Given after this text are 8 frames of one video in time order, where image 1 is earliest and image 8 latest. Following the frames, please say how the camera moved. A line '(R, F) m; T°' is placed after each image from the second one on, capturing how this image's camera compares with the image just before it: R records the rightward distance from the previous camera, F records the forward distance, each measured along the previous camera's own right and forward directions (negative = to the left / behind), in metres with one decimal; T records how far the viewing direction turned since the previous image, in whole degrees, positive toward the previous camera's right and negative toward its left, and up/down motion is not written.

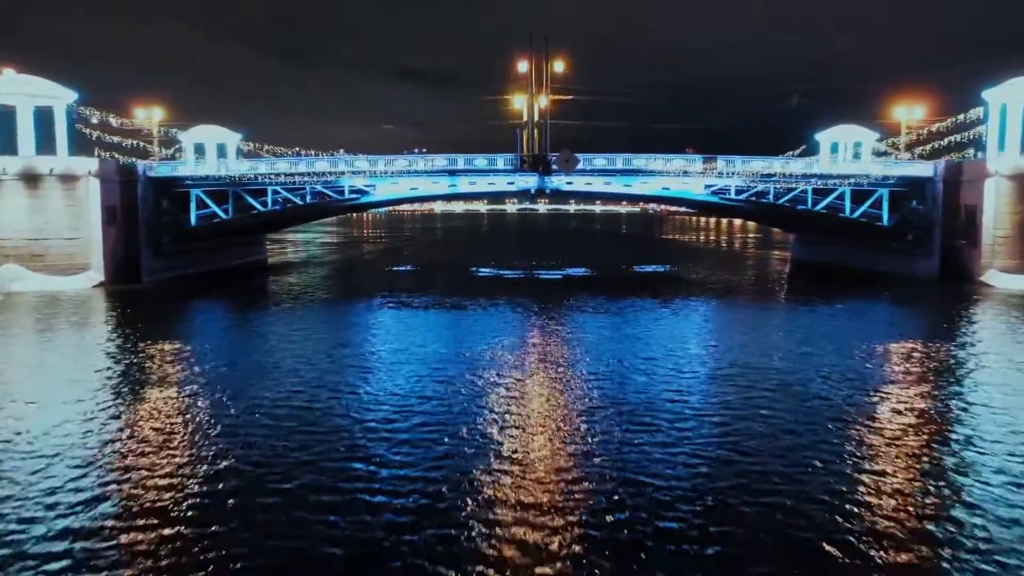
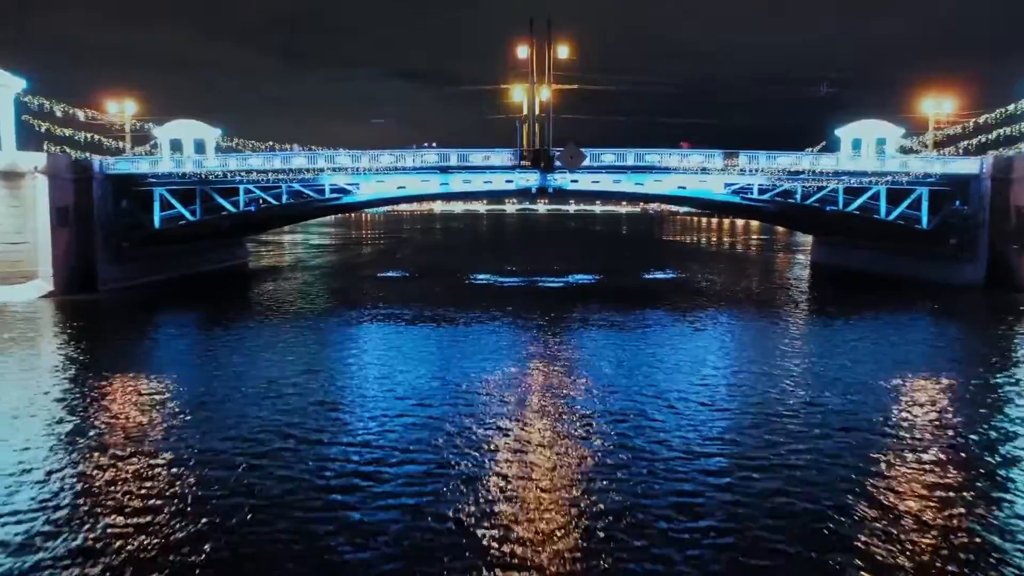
(0.0, +2.1) m; 0°
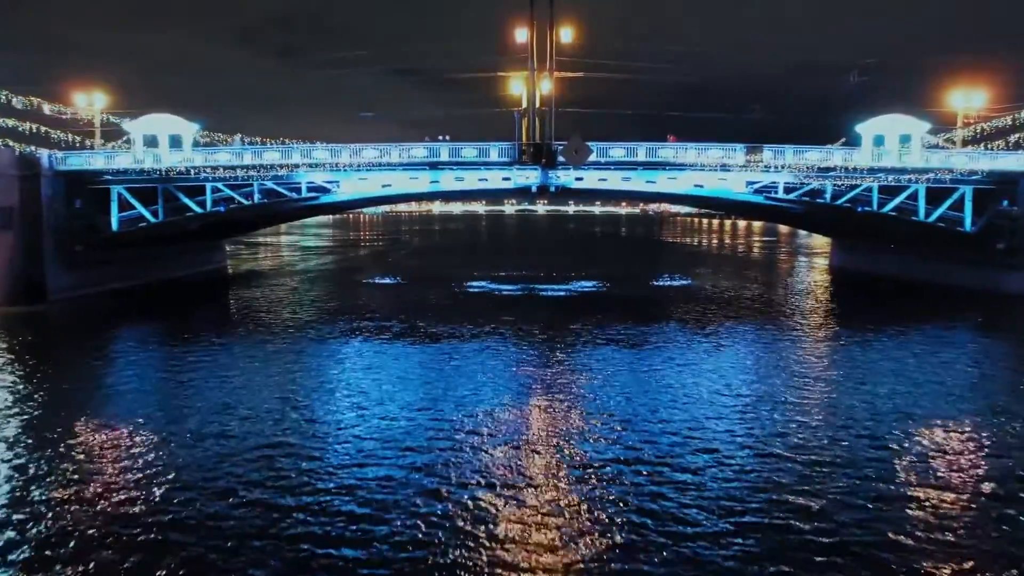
(0.0, +2.0) m; 0°
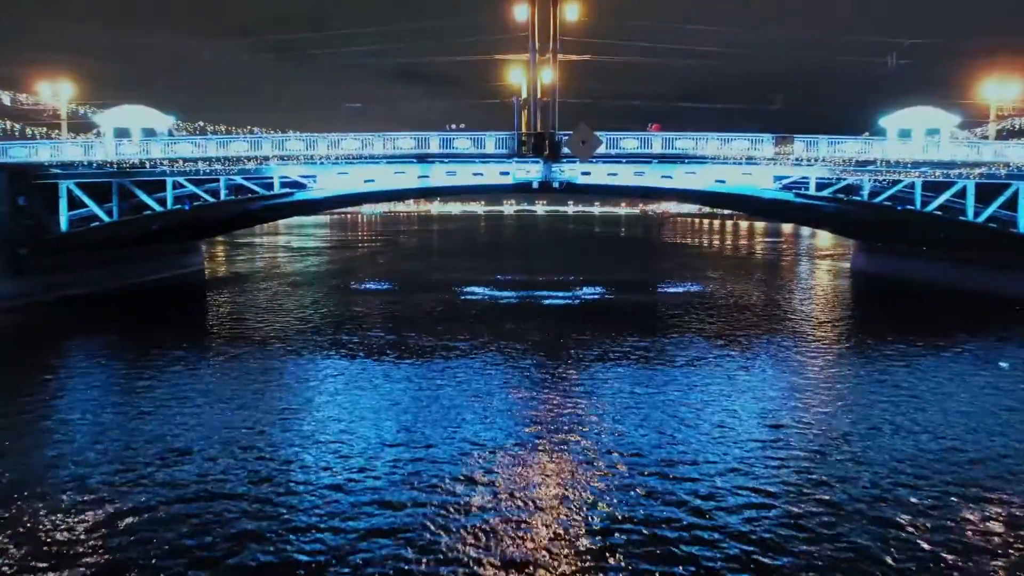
(0.0, +1.9) m; 0°
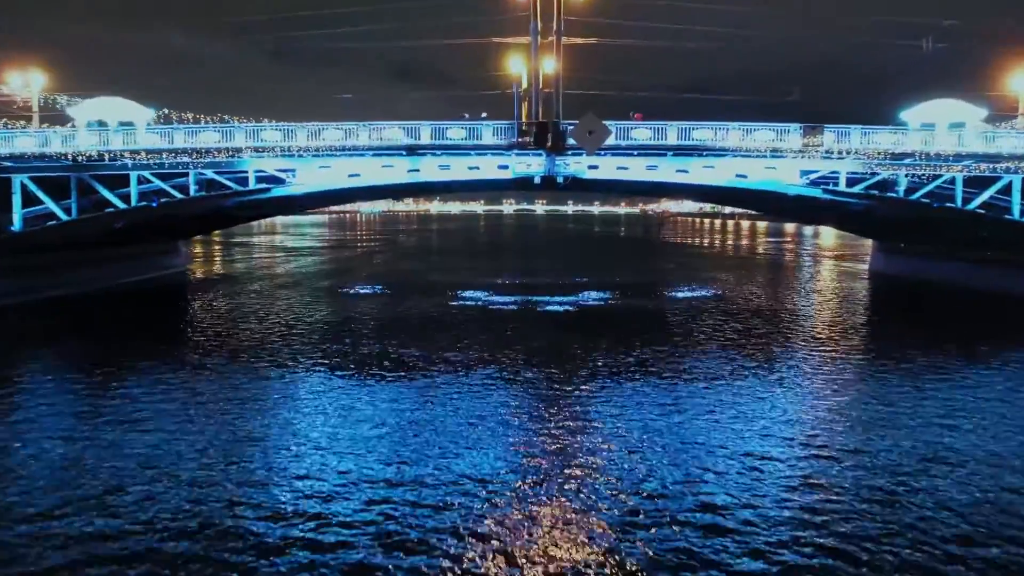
(0.0, +1.4) m; 0°
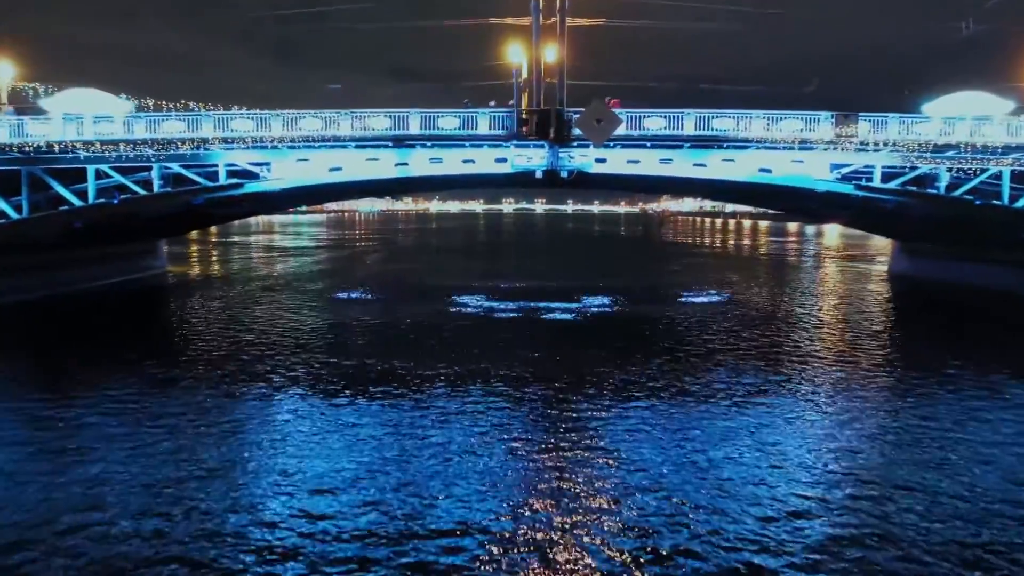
(0.0, +1.4) m; 0°
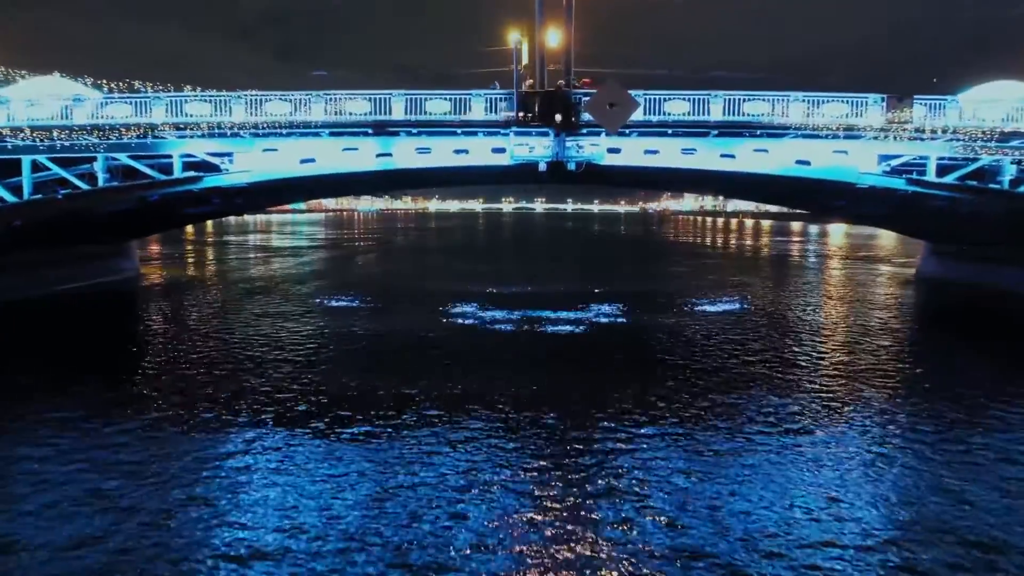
(0.0, +1.7) m; 0°
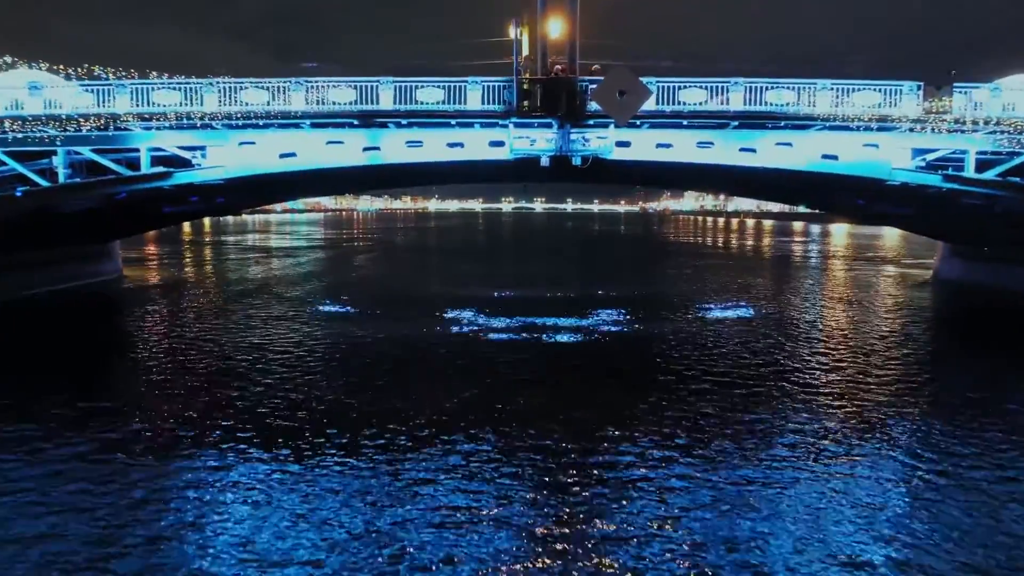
(0.0, +0.9) m; 0°
